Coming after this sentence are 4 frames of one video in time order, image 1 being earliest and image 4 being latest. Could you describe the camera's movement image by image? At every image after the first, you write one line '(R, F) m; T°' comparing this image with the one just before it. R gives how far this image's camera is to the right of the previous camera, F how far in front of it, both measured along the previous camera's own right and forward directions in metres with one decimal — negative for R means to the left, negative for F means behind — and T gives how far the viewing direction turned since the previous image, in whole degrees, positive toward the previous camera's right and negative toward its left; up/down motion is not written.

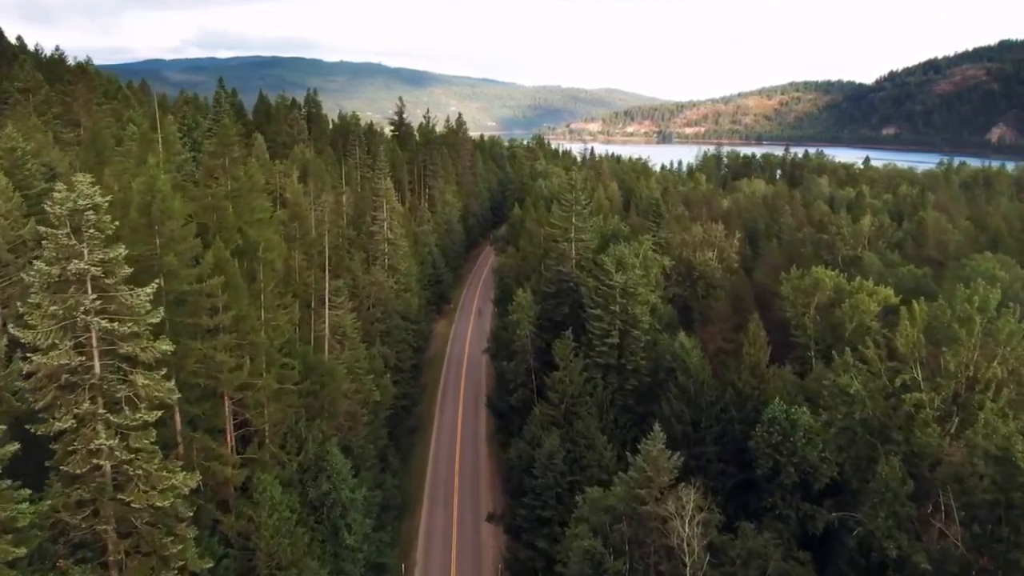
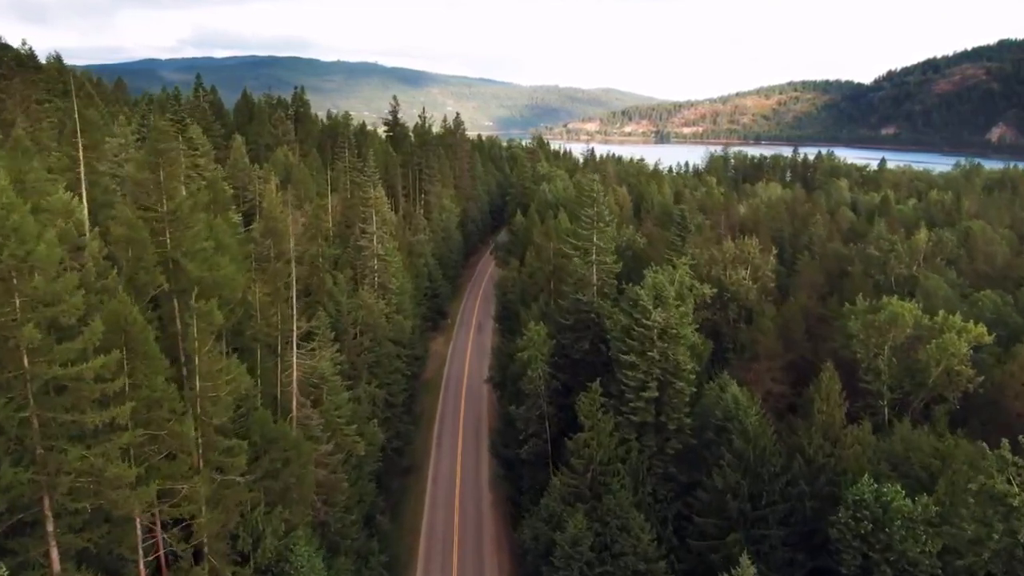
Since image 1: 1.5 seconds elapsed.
(-0.8, +8.4) m; 0°
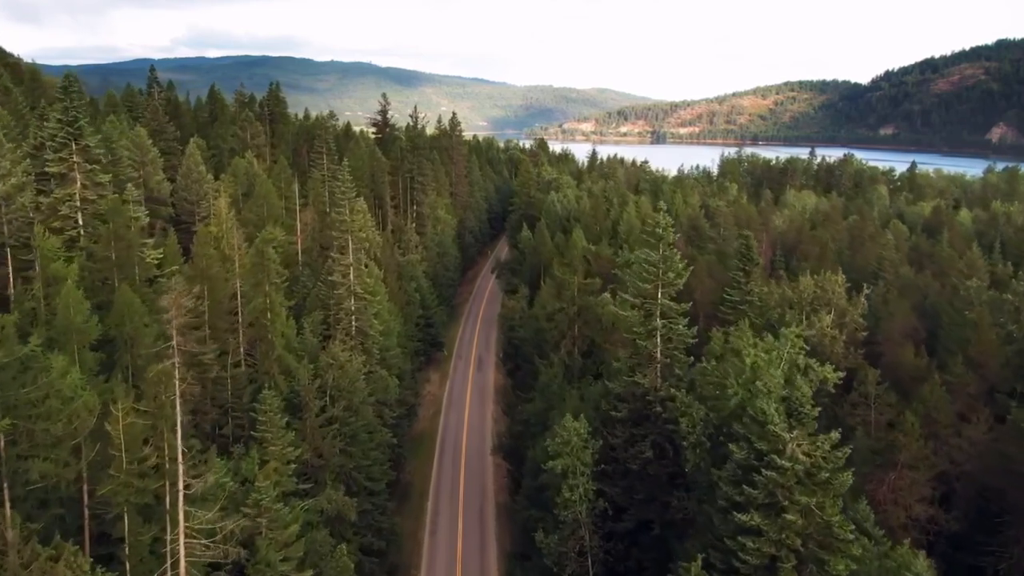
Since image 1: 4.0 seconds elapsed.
(-1.4, +14.2) m; 0°
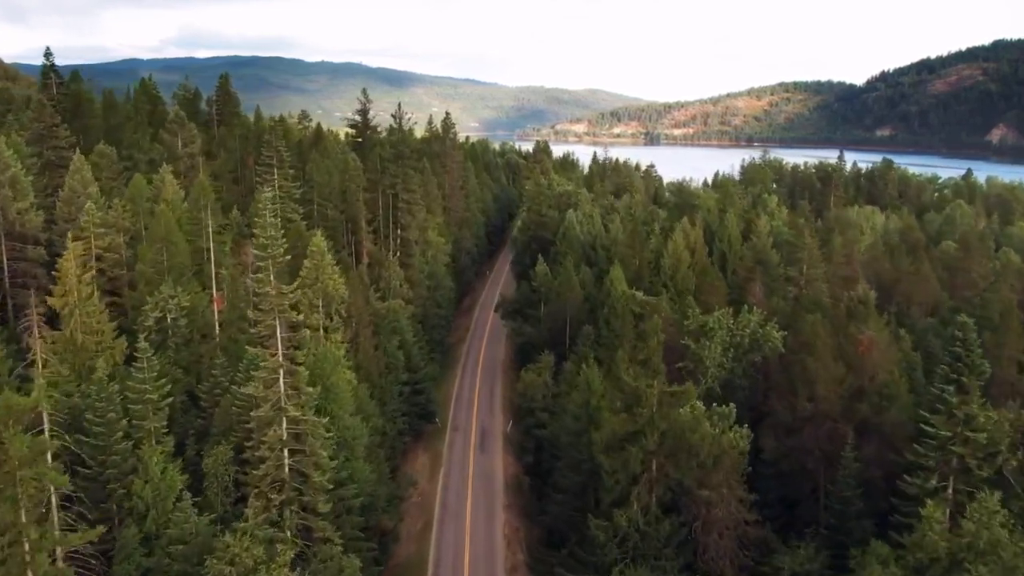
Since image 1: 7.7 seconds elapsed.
(-2.1, +21.1) m; +1°
